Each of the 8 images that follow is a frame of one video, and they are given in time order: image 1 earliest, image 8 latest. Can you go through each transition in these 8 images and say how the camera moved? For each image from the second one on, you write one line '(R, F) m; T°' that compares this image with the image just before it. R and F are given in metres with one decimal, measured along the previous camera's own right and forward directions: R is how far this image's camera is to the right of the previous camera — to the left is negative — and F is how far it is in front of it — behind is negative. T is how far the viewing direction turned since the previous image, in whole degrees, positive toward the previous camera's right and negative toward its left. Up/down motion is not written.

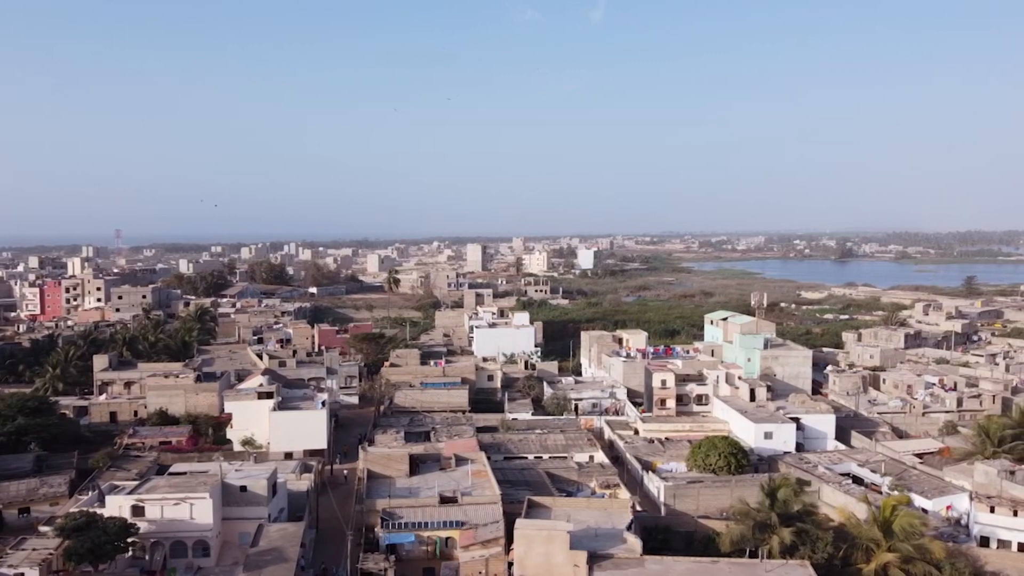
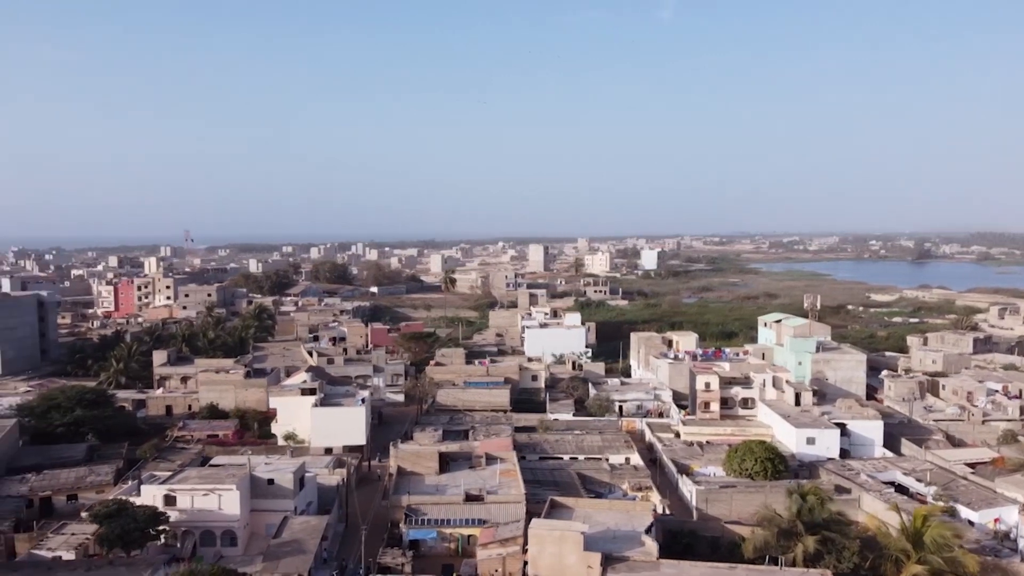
(+1.2, 0.0) m; -5°
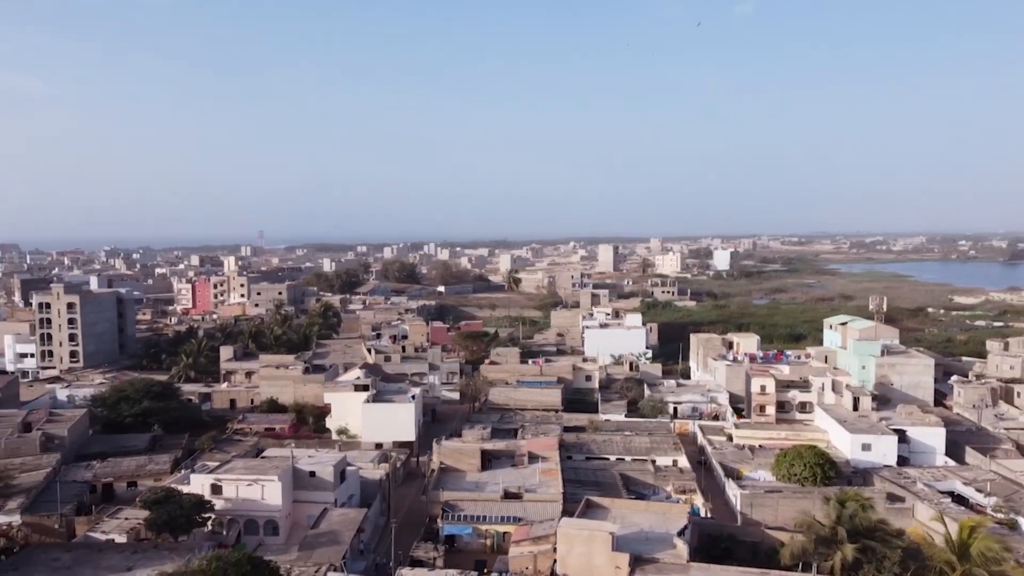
(+1.0, -0.1) m; -5°
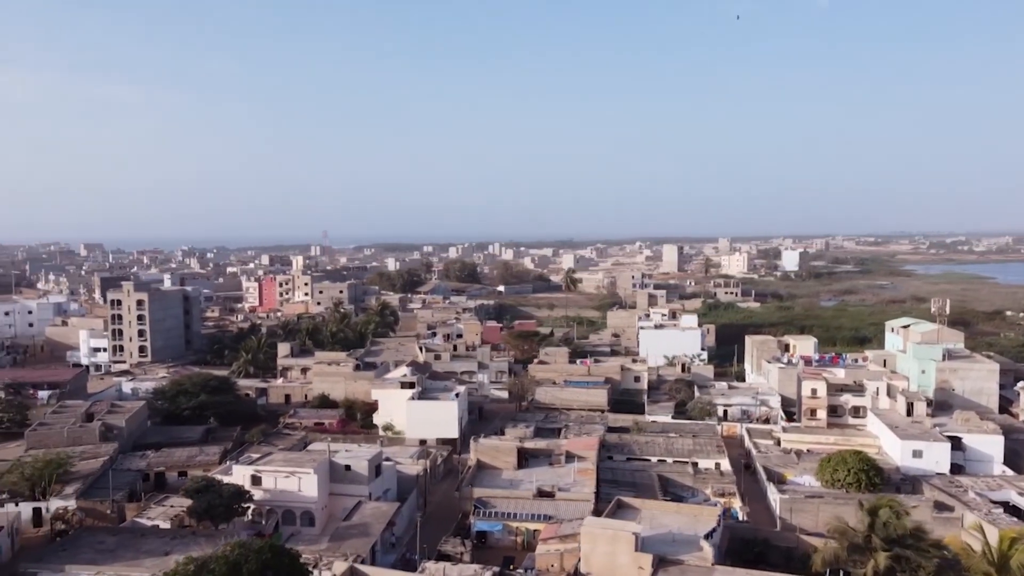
(+0.9, -0.2) m; -5°
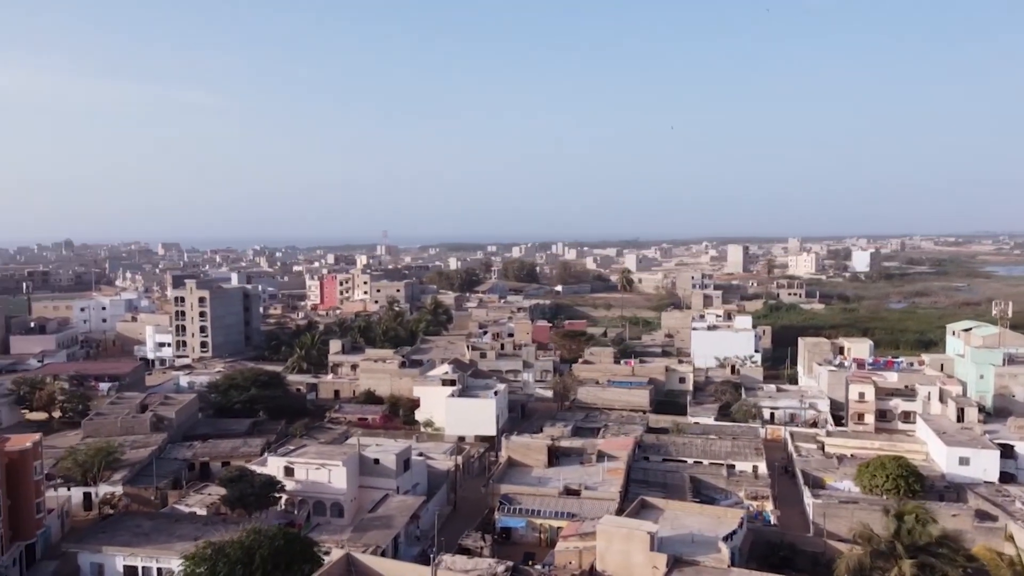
(+1.1, -0.2) m; -5°
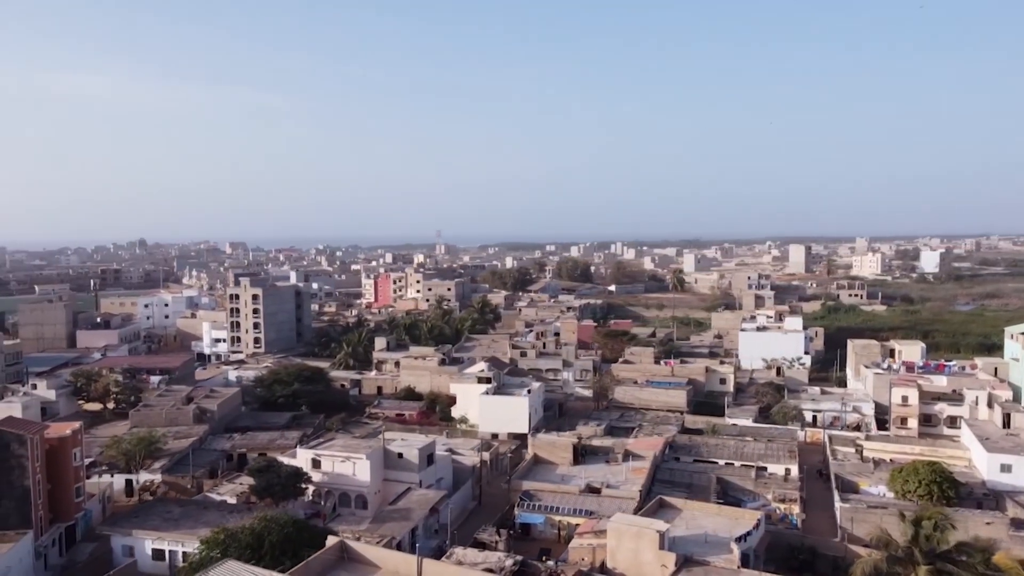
(+1.1, -0.3) m; -4°
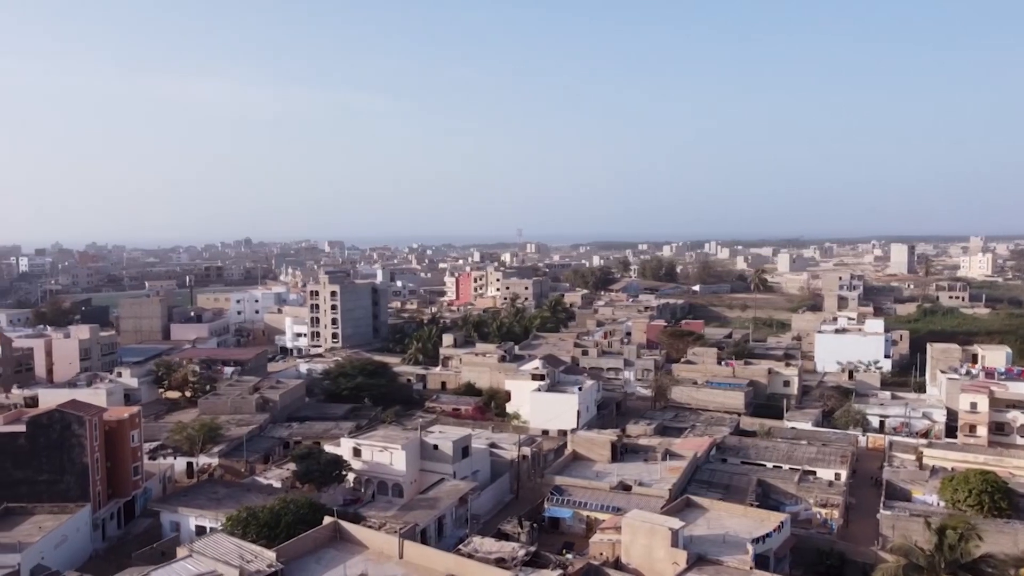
(+1.8, -0.4) m; -7°
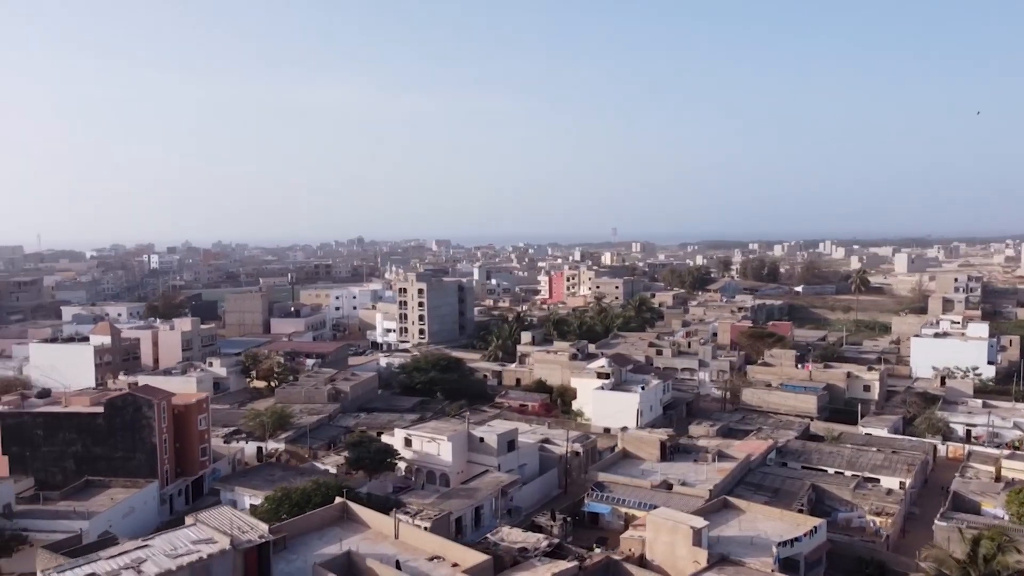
(+2.0, -0.4) m; -8°
